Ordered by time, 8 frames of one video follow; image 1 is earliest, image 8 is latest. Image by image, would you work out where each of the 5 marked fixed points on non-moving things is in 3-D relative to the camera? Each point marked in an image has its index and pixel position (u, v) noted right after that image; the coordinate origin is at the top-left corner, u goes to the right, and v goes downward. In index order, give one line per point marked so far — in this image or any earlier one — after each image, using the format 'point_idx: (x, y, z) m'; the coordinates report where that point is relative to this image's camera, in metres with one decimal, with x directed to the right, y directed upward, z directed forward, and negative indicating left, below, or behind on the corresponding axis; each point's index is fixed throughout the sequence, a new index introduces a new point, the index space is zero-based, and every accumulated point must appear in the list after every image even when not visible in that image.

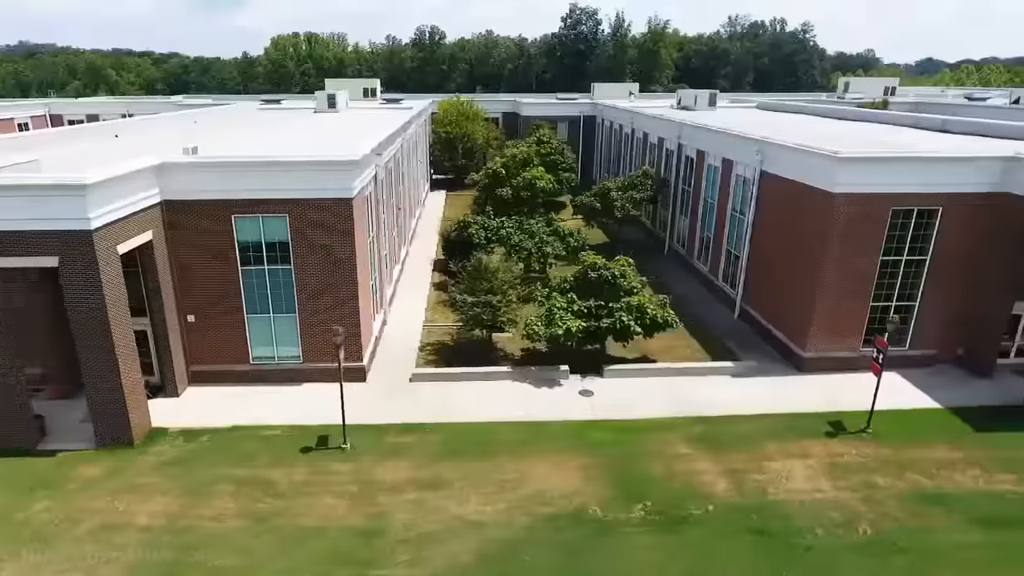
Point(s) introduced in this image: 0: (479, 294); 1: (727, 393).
0: (-1.0, -0.2, +19.9) m
1: (+6.2, -3.1, +18.5) m
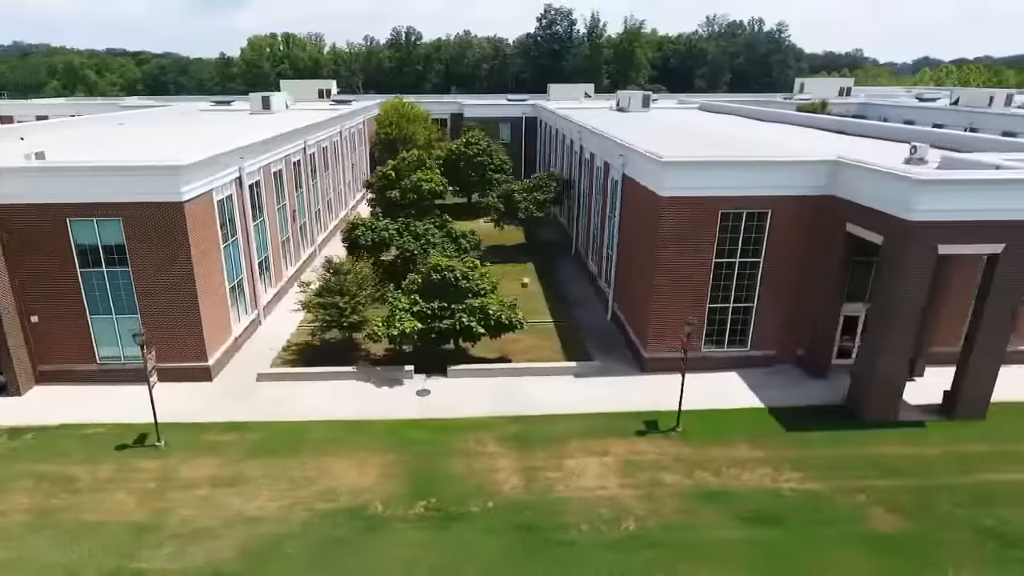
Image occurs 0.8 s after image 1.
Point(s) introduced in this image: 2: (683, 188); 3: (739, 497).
0: (-5.9, -0.2, +20.2) m
1: (+1.4, -3.1, +18.8) m
2: (+4.9, +2.9, +18.1) m
3: (+5.2, -4.8, +14.5) m
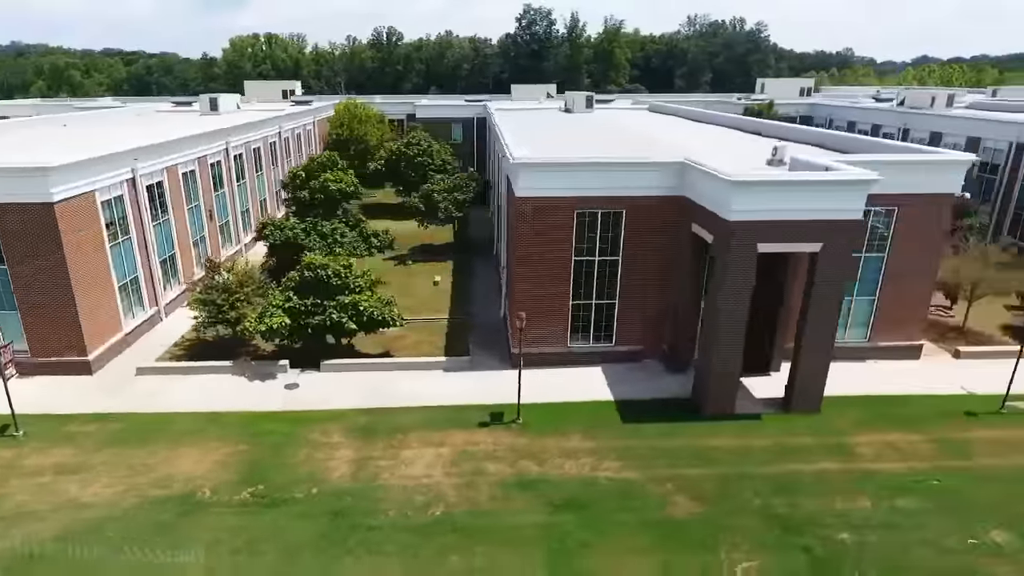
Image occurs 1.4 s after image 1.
0: (-10.0, -0.2, +21.0) m
1: (-2.8, -3.1, +19.5) m
2: (+0.7, +2.9, +18.8) m
3: (+1.0, -4.7, +15.1) m
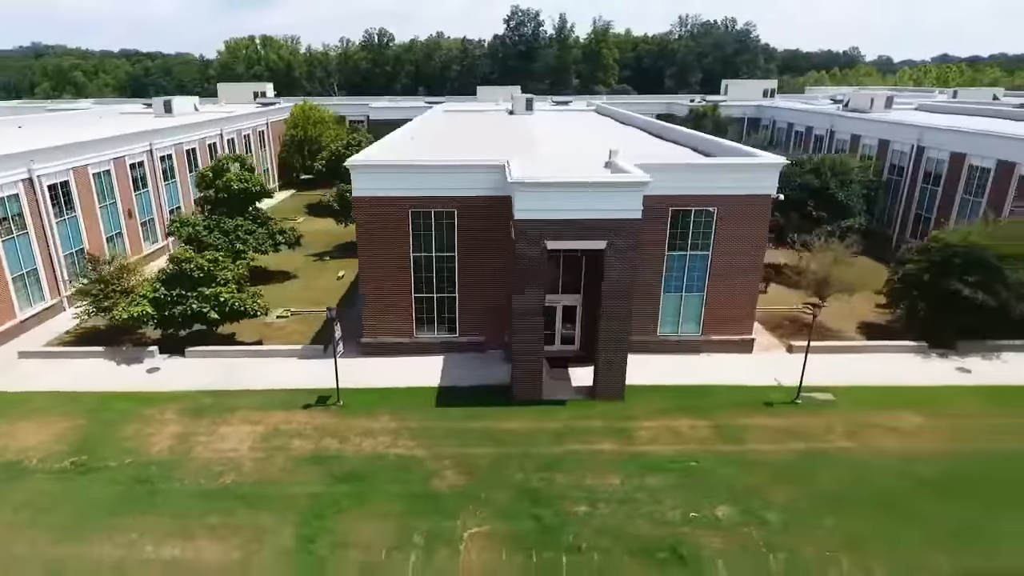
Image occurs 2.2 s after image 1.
0: (-15.2, +0.2, +22.7) m
1: (-8.0, -2.8, +21.0) m
2: (-4.5, +3.2, +20.2) m
3: (-4.4, -4.5, +16.6) m
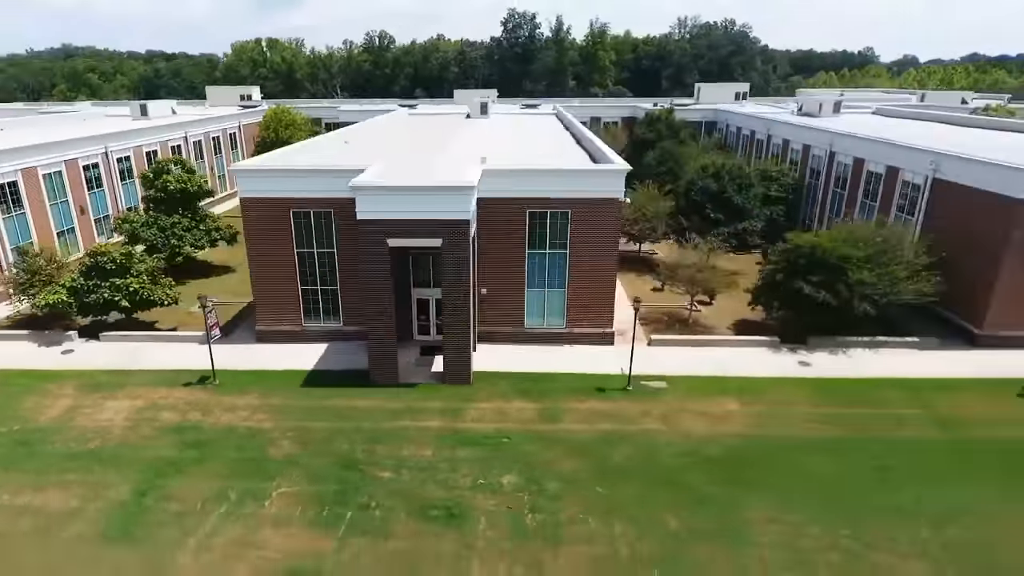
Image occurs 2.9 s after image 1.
0: (-19.8, +0.6, +25.3) m
1: (-12.7, -2.5, +23.4) m
2: (-9.1, +3.4, +22.4) m
3: (-9.3, -4.2, +18.8) m
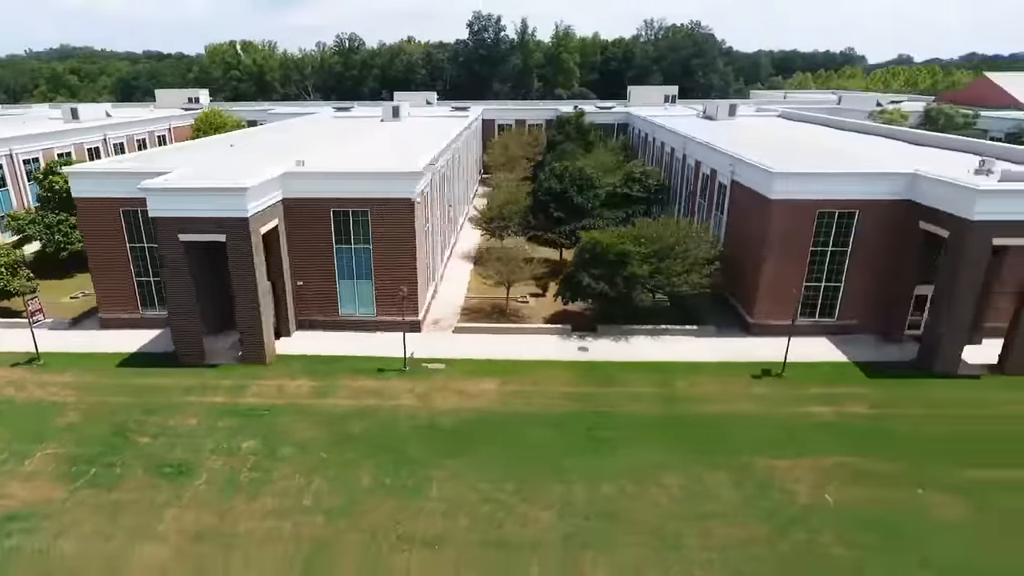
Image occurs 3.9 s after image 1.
0: (-27.4, +1.0, +27.8) m
1: (-20.4, -2.1, +25.8) m
2: (-16.8, +3.8, +24.8) m
3: (-17.0, -3.9, +21.2) m
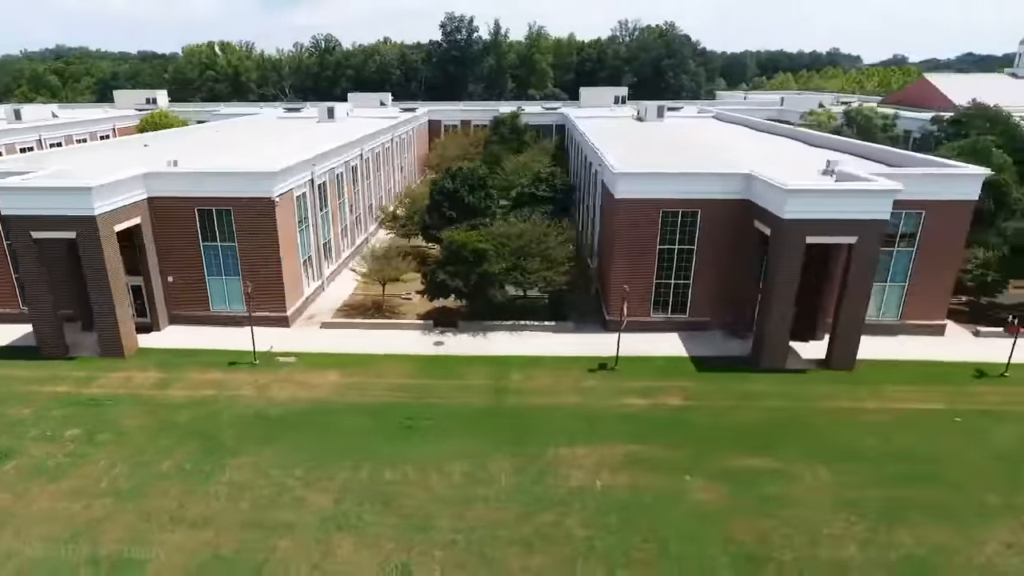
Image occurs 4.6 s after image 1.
0: (-33.2, +1.2, +28.8) m
1: (-26.2, -1.9, +26.7) m
2: (-22.6, +4.0, +25.7) m
3: (-22.8, -3.7, +22.1) m
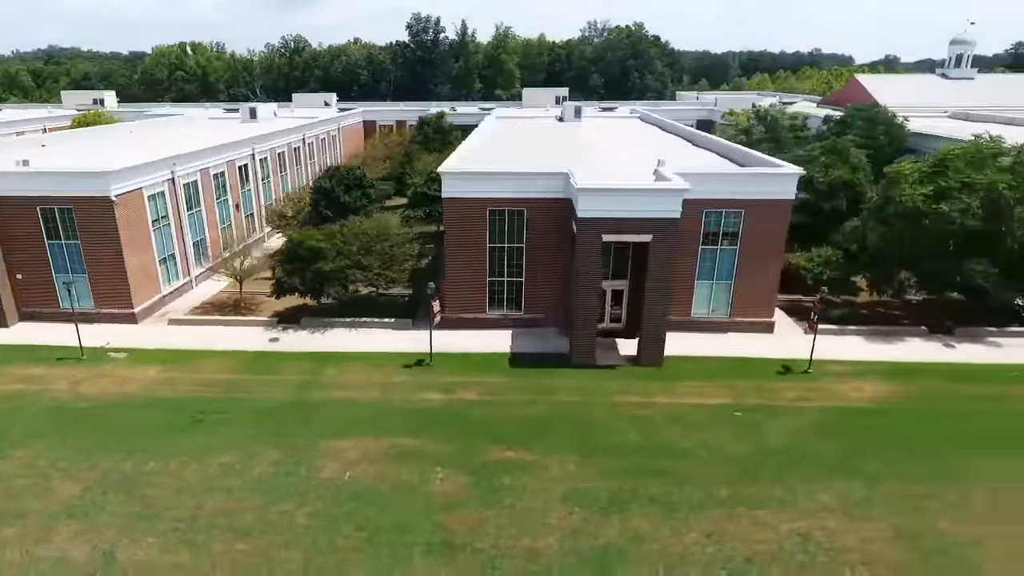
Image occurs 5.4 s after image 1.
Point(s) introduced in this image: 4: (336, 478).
0: (-40.0, +1.3, +29.3) m
1: (-33.0, -1.8, +27.3) m
2: (-29.4, +4.1, +26.2) m
3: (-29.6, -3.6, +22.6) m
4: (-4.8, -5.2, +17.2) m
